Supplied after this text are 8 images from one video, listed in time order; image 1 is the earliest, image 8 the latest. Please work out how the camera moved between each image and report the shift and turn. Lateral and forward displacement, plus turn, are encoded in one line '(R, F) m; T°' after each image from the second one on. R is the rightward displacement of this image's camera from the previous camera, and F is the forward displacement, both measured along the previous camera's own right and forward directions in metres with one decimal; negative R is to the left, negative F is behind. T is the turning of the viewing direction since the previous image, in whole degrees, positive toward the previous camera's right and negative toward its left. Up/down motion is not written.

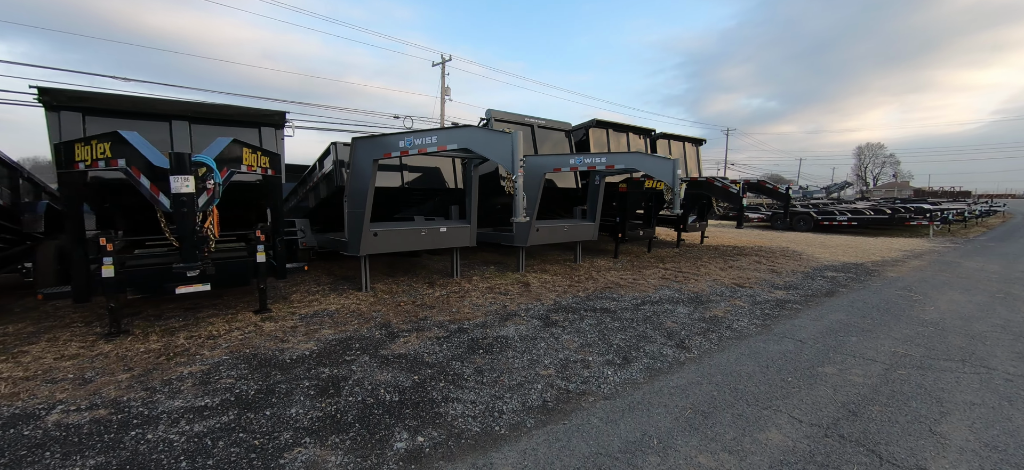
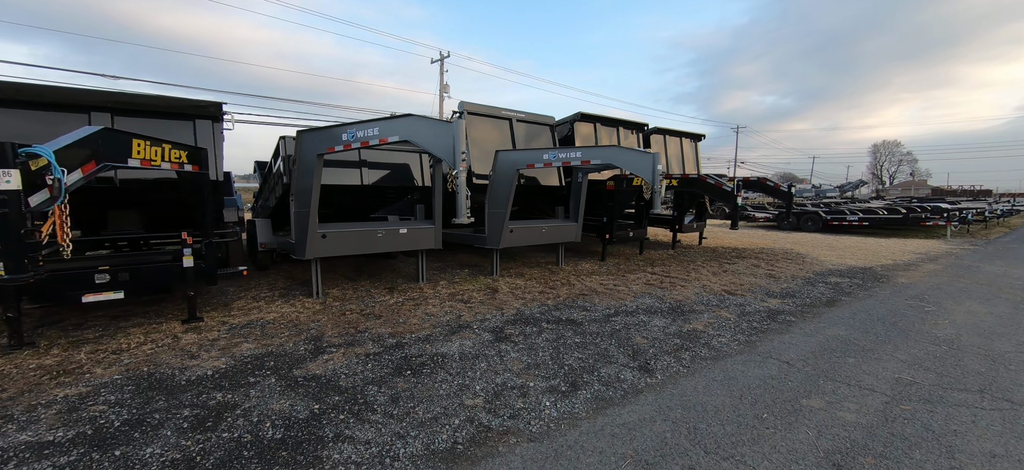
(+0.6, +0.5) m; -1°
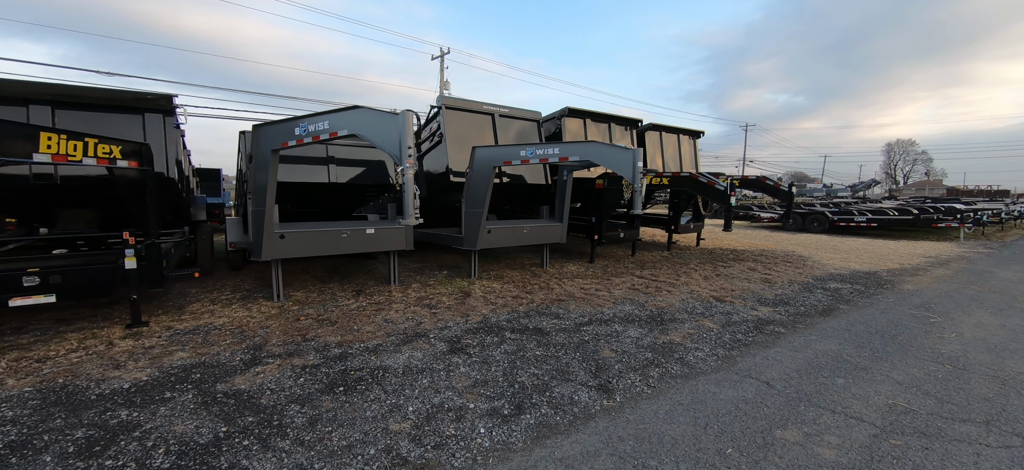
(+0.4, +0.3) m; -1°
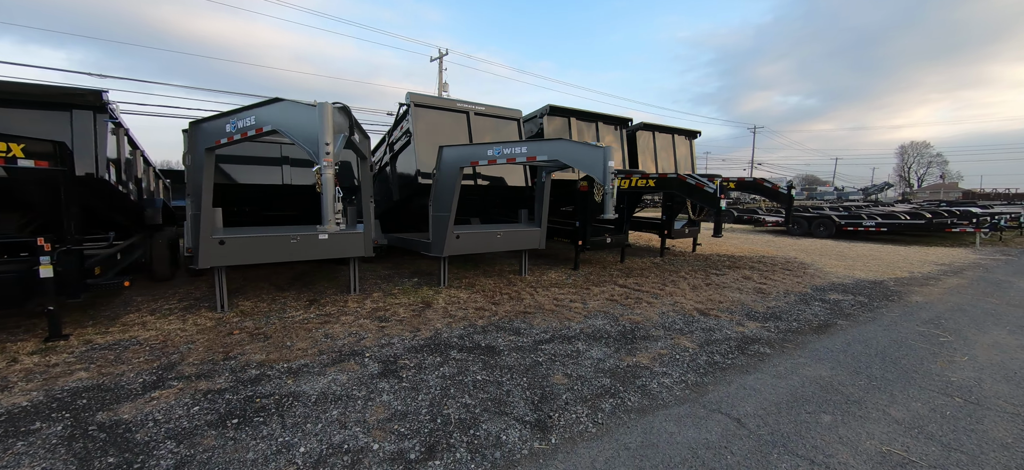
(+0.5, +0.4) m; -1°
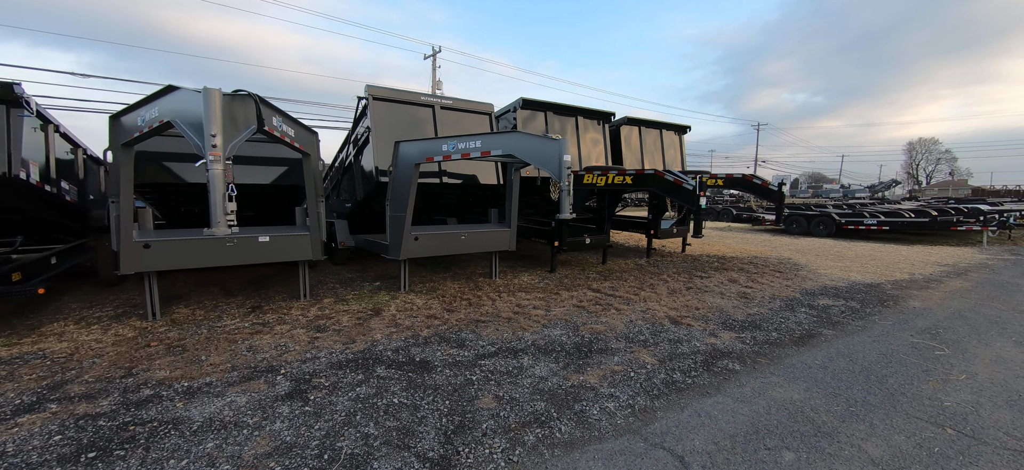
(+0.5, +0.4) m; -1°
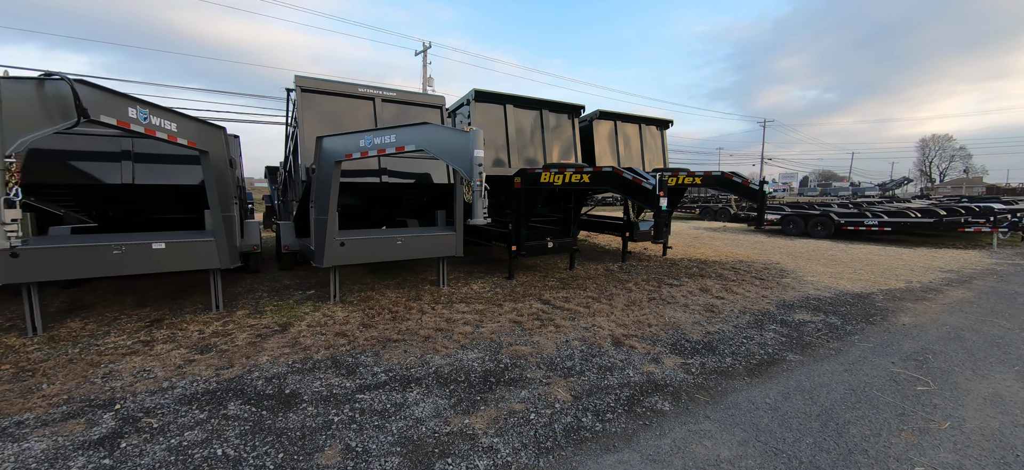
(+0.8, +0.5) m; -1°
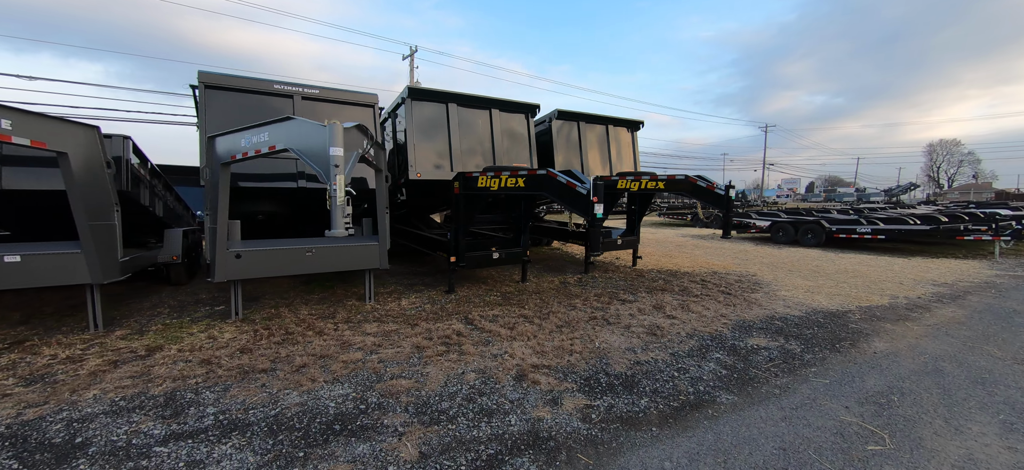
(+0.9, +0.5) m; -1°
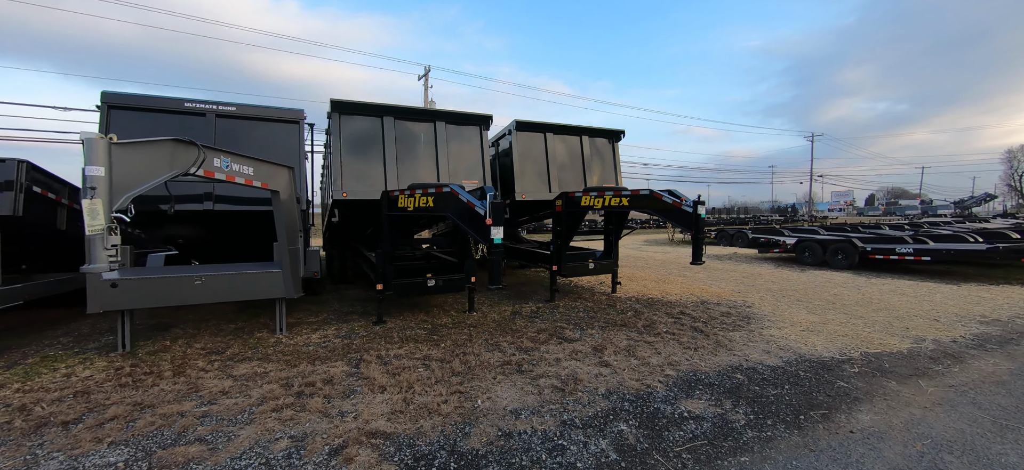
(+1.2, +0.6) m; -6°
